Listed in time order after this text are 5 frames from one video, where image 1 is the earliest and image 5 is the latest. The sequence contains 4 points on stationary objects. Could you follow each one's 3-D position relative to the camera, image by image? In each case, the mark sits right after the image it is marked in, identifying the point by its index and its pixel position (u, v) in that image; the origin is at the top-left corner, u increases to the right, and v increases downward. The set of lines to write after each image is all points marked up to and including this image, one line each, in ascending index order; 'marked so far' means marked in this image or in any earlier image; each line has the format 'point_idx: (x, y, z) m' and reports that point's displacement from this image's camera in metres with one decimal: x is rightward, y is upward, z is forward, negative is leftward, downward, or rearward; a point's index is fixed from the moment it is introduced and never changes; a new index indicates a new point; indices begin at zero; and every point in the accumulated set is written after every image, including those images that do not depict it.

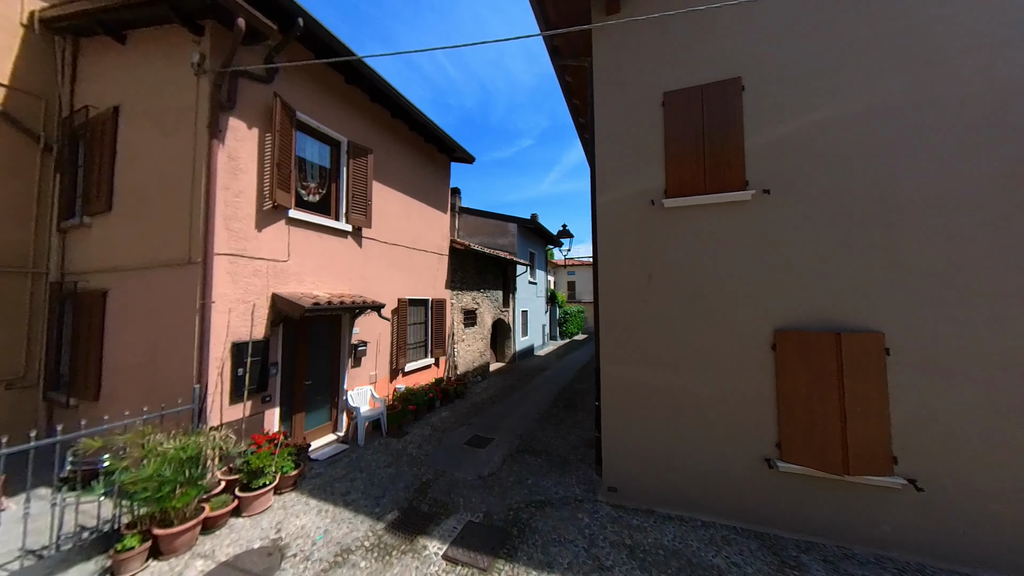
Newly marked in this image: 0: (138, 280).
0: (-8.5, +0.2, +4.2) m
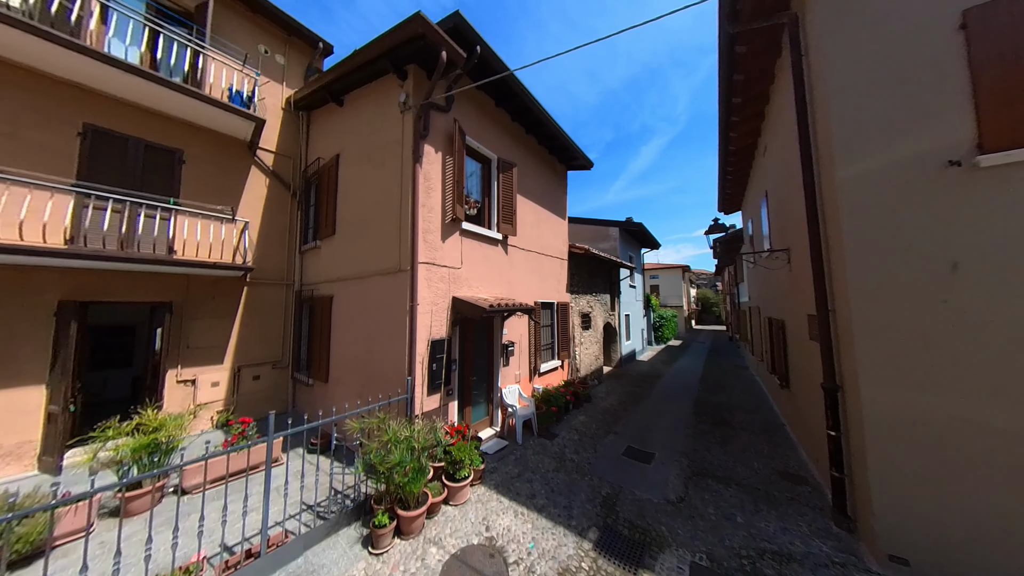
0: (-4.4, 0.0, +5.1) m
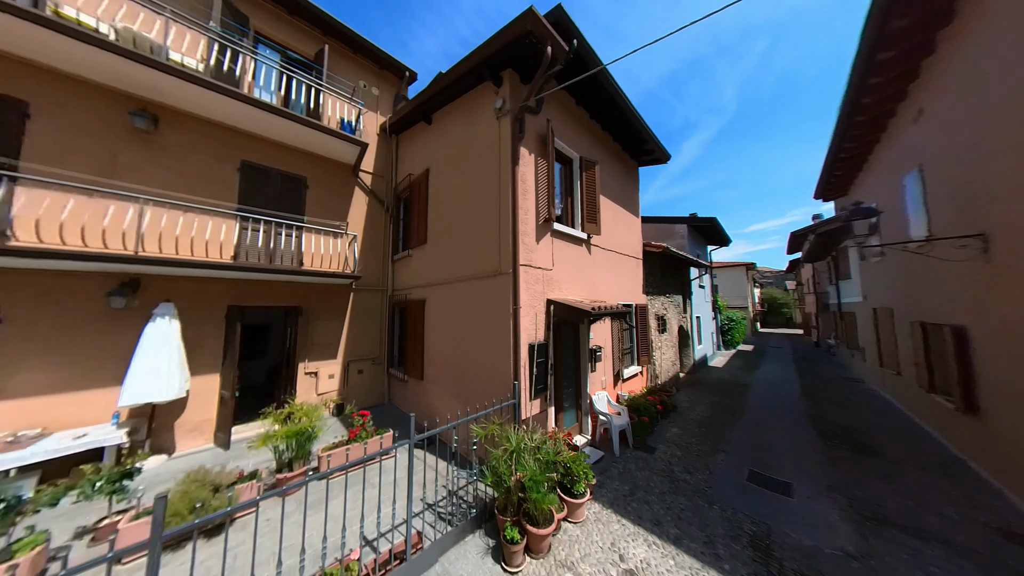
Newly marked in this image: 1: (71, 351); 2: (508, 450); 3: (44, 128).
0: (-1.7, -0.1, +5.2) m
1: (-10.8, -1.5, +4.3) m
2: (-0.1, -3.4, +3.7) m
3: (-11.5, +3.9, +4.4) m
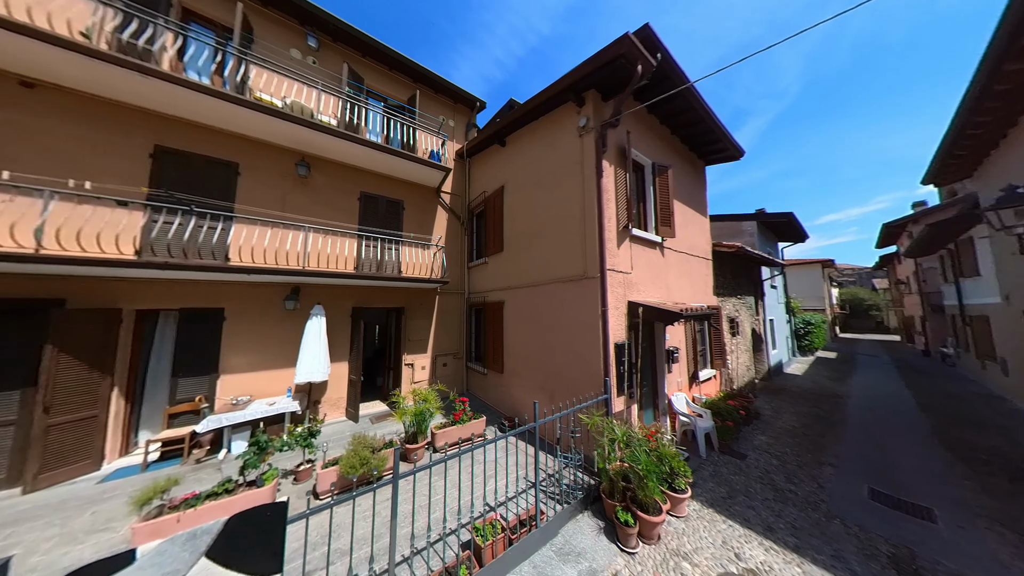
0: (+0.8, -0.2, +5.8) m
1: (-8.3, -1.7, +5.9) m
2: (+2.3, -3.4, +4.0) m
3: (-9.1, +3.7, +6.1) m
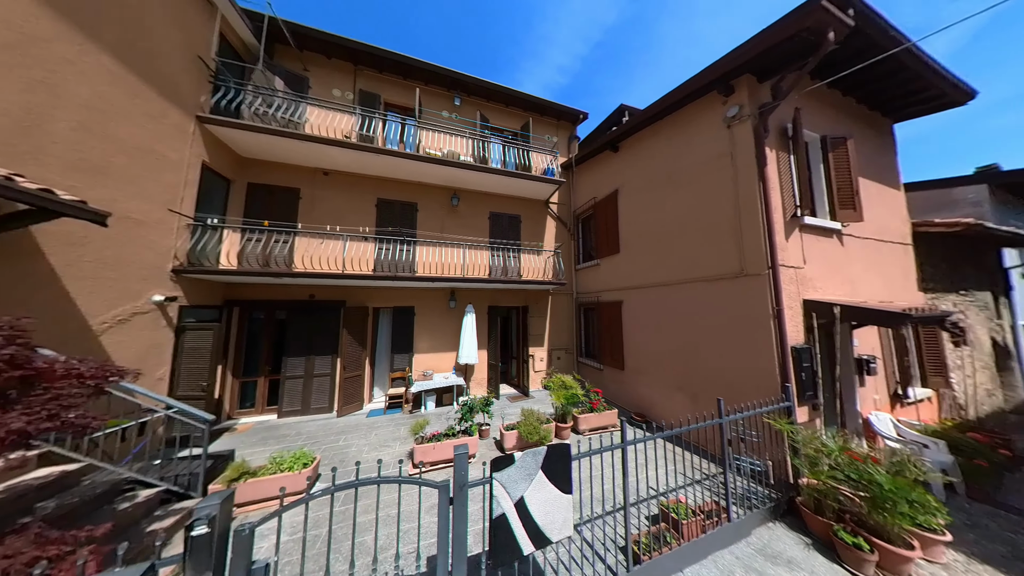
0: (+5.3, -0.2, +5.8) m
1: (-3.4, -1.9, +7.9) m
2: (+6.5, -3.4, +3.7) m
3: (-4.3, +3.5, +8.4) m
